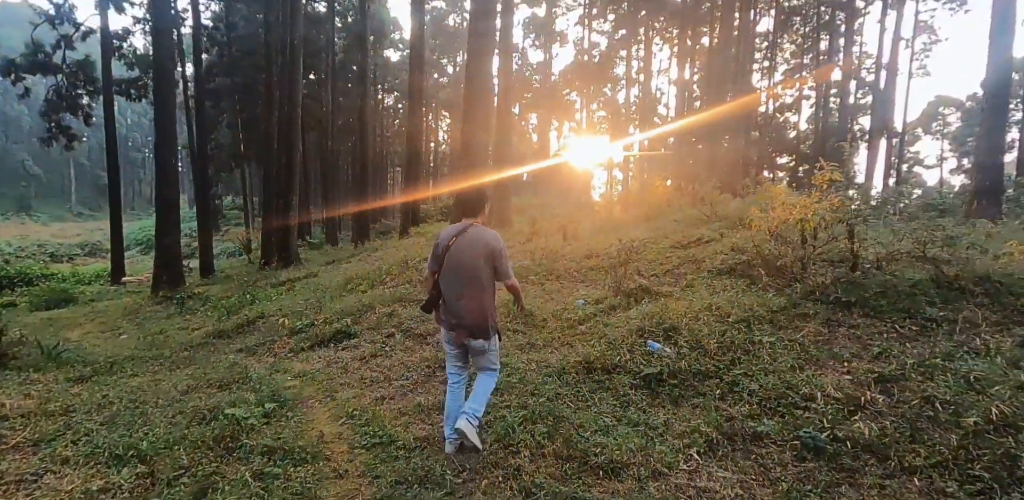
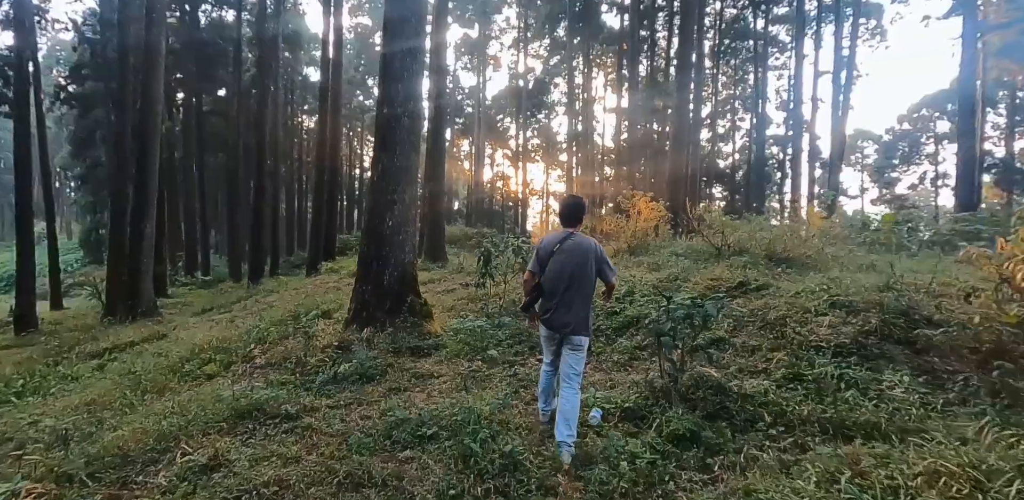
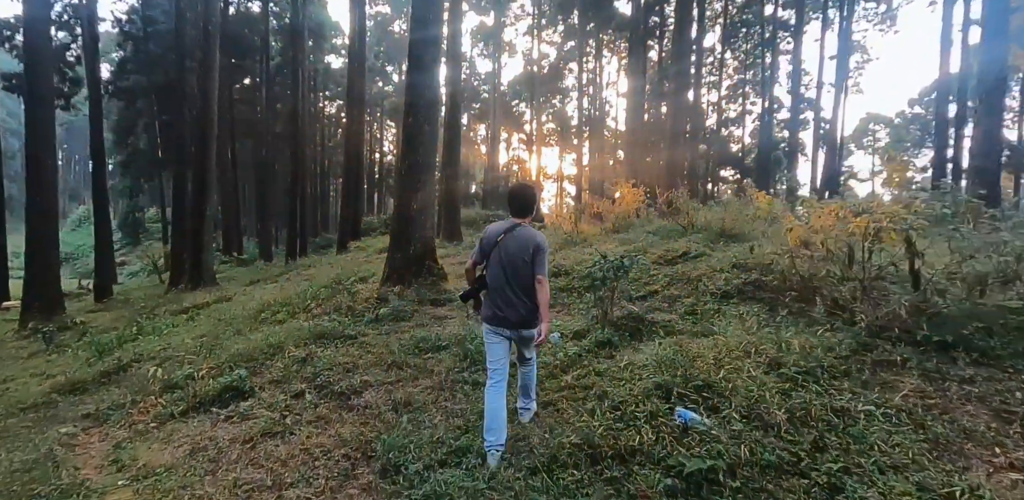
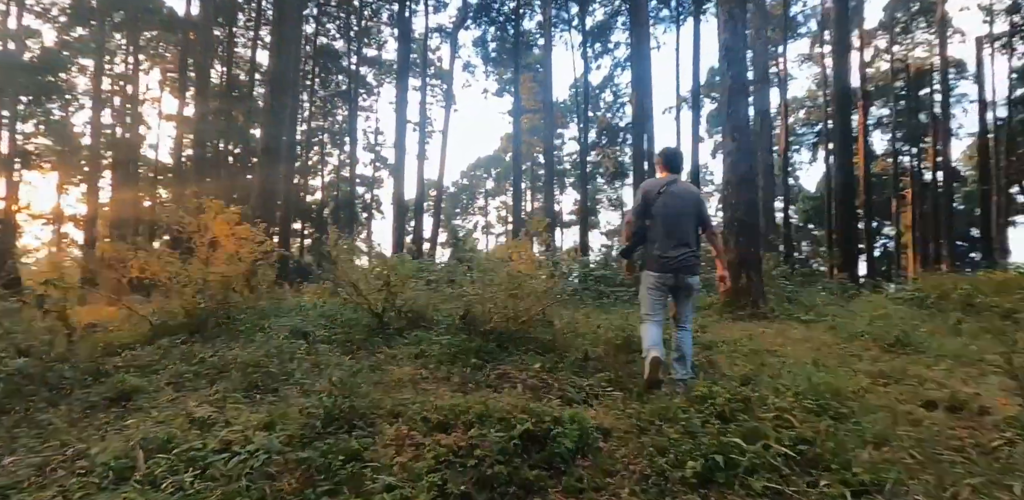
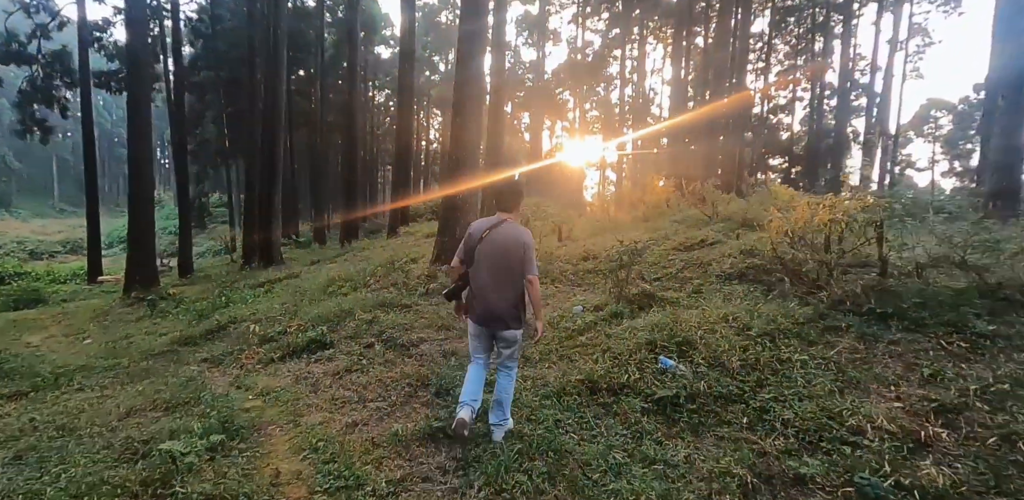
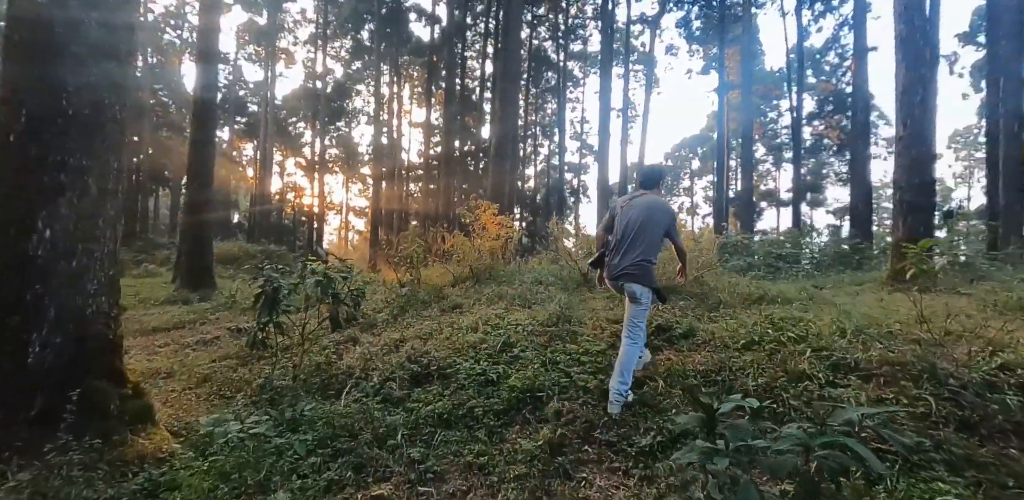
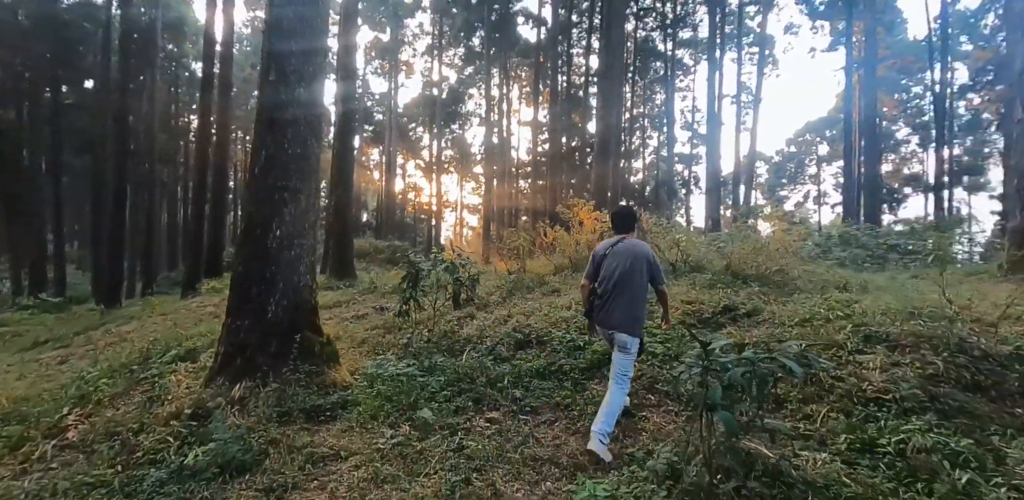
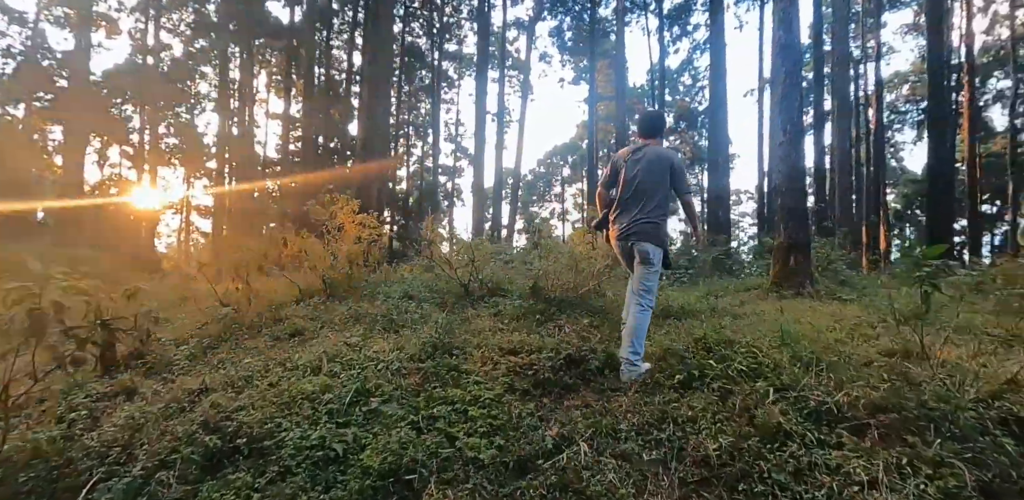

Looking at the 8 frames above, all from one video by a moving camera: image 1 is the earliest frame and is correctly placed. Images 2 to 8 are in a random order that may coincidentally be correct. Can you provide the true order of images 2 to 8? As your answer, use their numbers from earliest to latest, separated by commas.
5, 3, 2, 7, 6, 8, 4
